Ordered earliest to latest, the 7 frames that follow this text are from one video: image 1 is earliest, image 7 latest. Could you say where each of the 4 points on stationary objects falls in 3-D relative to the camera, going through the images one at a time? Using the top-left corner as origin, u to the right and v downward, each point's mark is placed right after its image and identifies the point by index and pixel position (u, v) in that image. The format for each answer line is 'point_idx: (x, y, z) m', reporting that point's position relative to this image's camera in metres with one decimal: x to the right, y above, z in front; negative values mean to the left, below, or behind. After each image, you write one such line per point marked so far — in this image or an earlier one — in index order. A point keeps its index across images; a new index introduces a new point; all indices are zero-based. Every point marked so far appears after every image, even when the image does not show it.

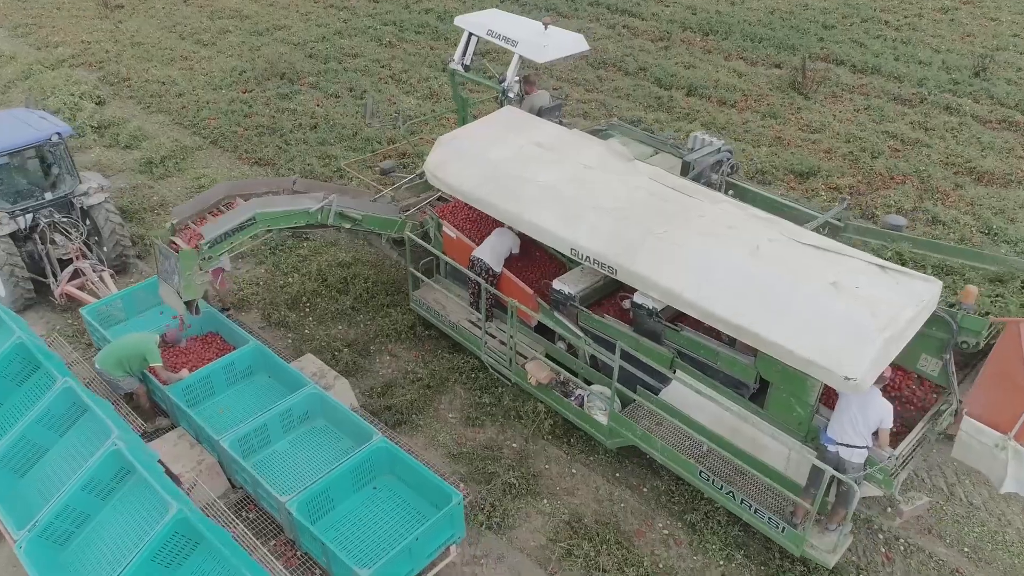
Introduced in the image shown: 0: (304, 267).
0: (-2.2, +0.2, +8.6) m
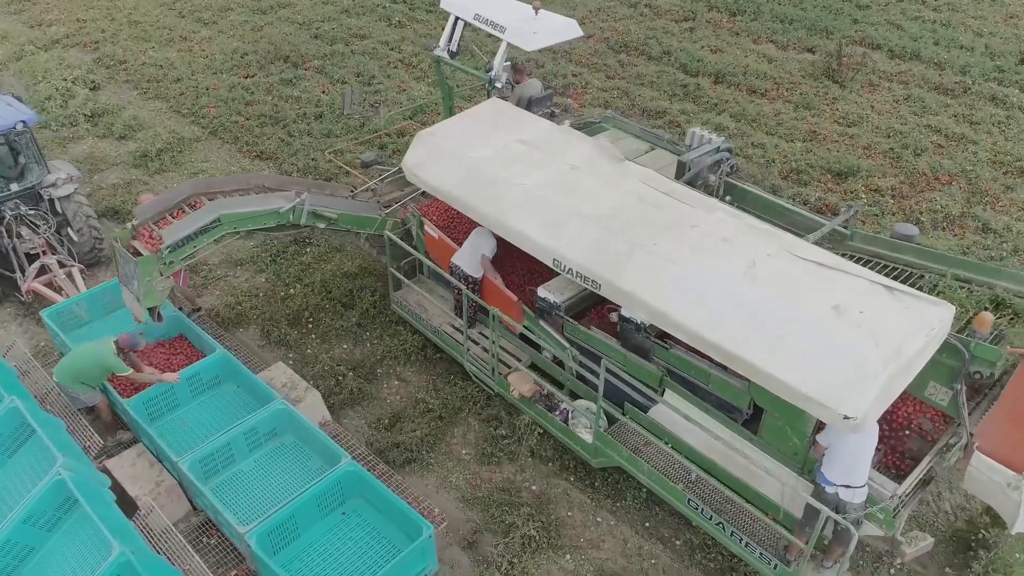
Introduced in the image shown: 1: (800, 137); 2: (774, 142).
0: (-2.1, +0.1, +8.0) m
1: (+3.9, +2.0, +10.7) m
2: (+3.5, +1.9, +10.5) m
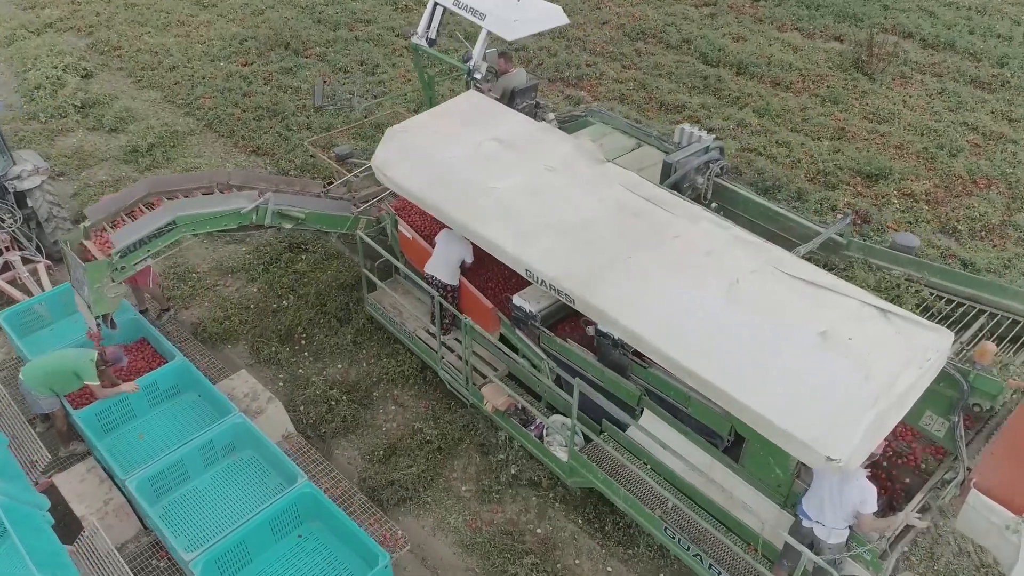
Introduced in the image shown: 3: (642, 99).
0: (-2.0, 0.0, +7.5) m
1: (+4.0, +2.0, +10.1) m
2: (+3.6, +1.8, +9.9) m
3: (+1.8, +2.6, +10.8) m
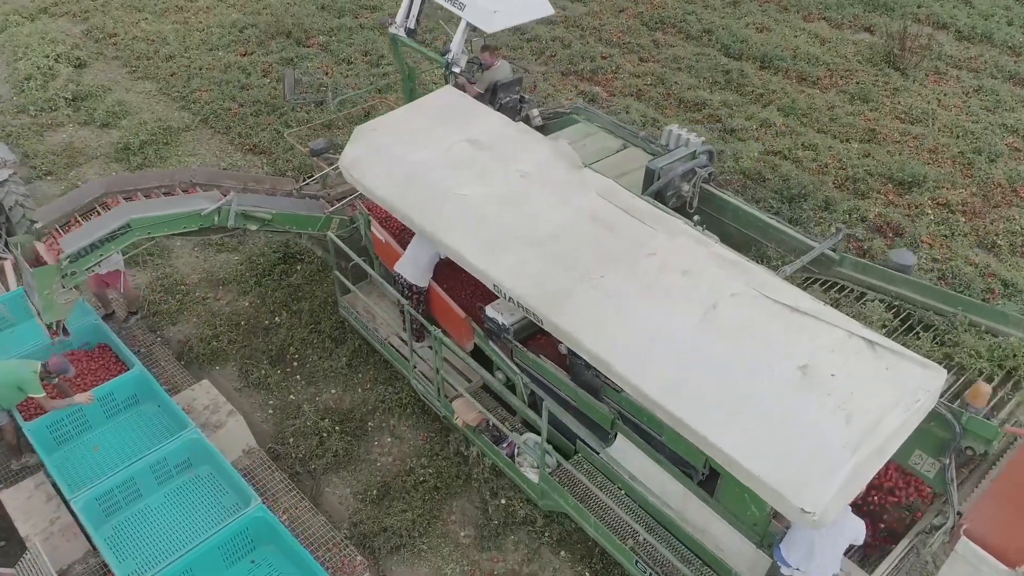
0: (-1.9, -0.1, +7.1) m
1: (+4.1, +1.8, +9.5) m
2: (+3.7, +1.7, +9.3) m
3: (+1.9, +2.5, +10.3) m
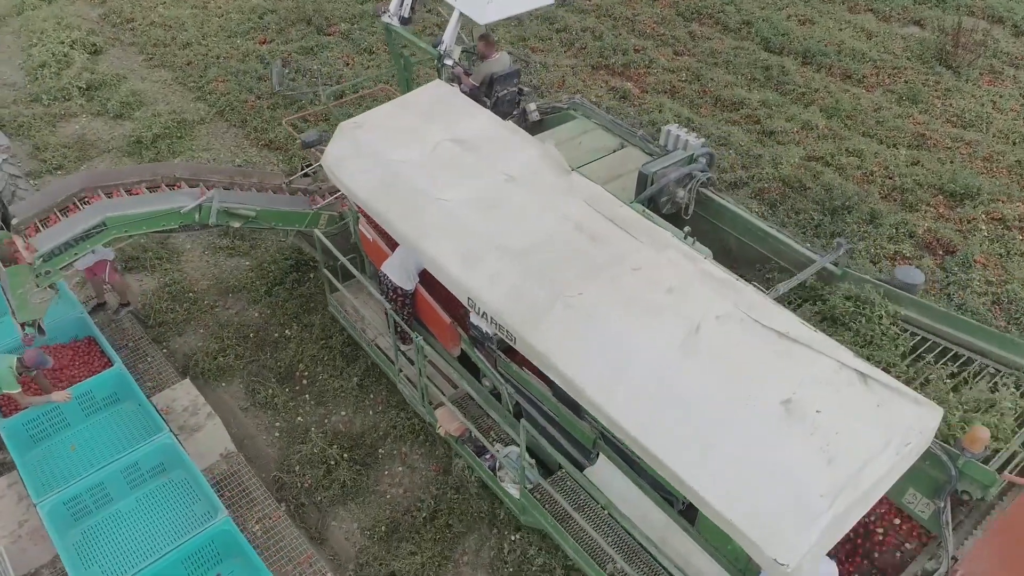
0: (-1.7, -0.2, +6.8) m
1: (+4.4, +1.7, +8.9) m
2: (+4.0, +1.5, +8.7) m
3: (+2.3, +2.4, +9.7) m
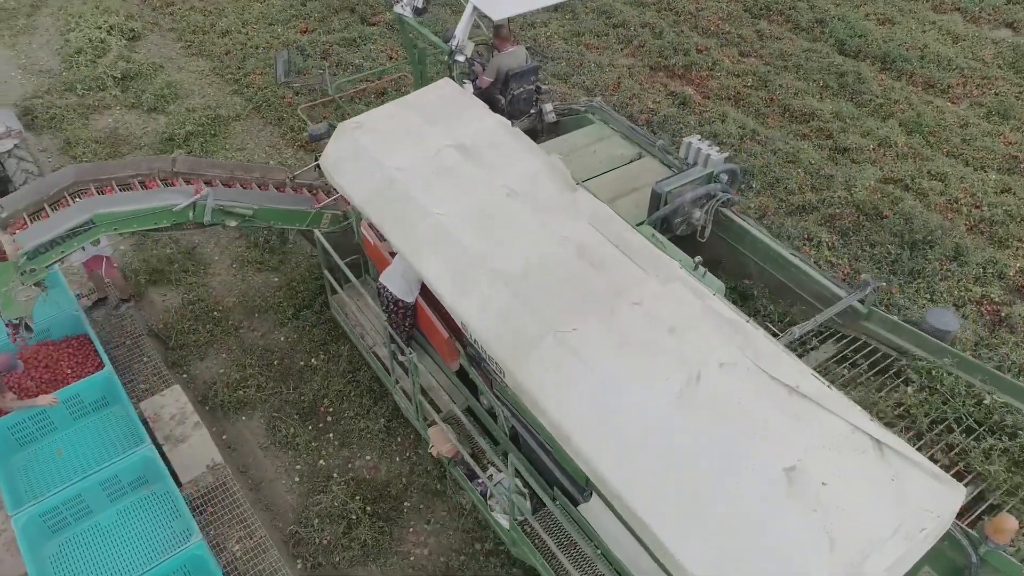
0: (-1.4, -0.4, +6.3) m
1: (+4.9, +1.3, +8.1) m
2: (+4.5, +1.2, +8.0) m
3: (+2.8, +2.1, +9.0) m
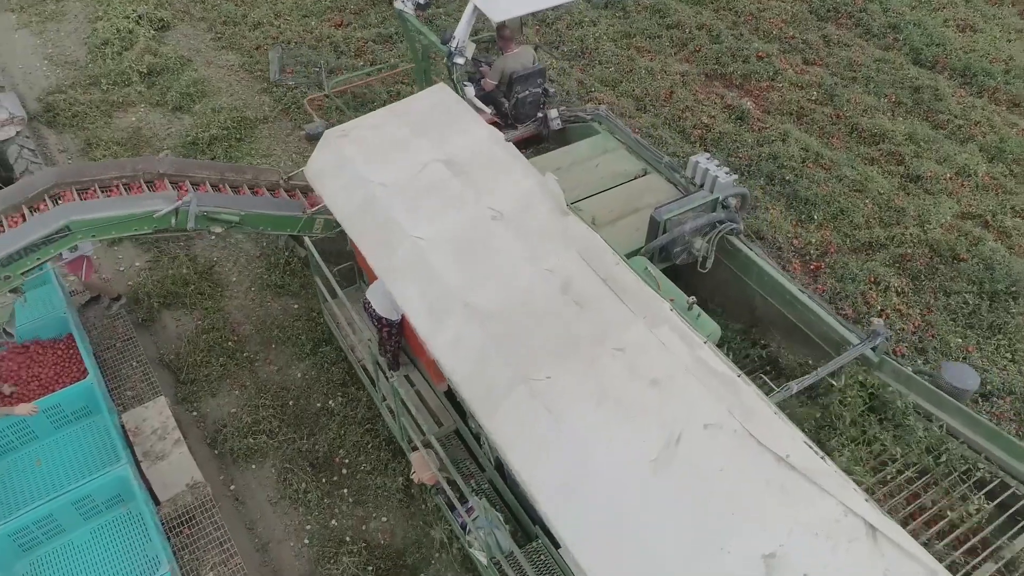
0: (-1.2, -0.7, +5.9) m
1: (+5.3, +0.8, +7.3) m
2: (+4.9, +0.7, +7.2) m
3: (+3.3, +1.8, +8.3) m
